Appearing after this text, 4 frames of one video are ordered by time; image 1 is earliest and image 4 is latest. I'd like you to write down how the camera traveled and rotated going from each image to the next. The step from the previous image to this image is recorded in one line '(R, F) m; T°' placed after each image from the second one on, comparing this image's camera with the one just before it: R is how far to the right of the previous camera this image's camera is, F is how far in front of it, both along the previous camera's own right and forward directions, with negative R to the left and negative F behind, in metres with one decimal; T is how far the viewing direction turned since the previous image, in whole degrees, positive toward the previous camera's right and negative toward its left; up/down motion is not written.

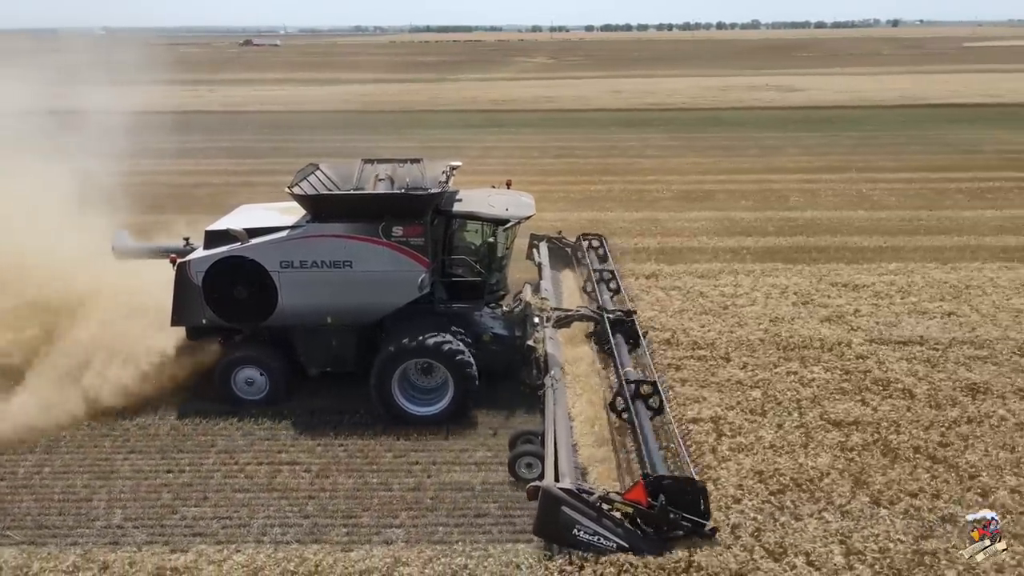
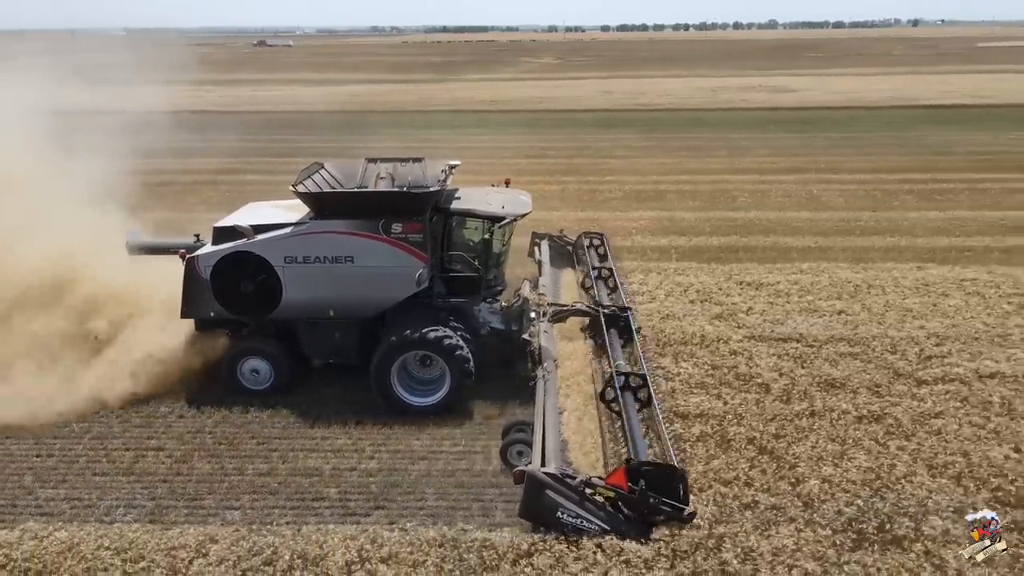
(+0.9, -0.2) m; -1°
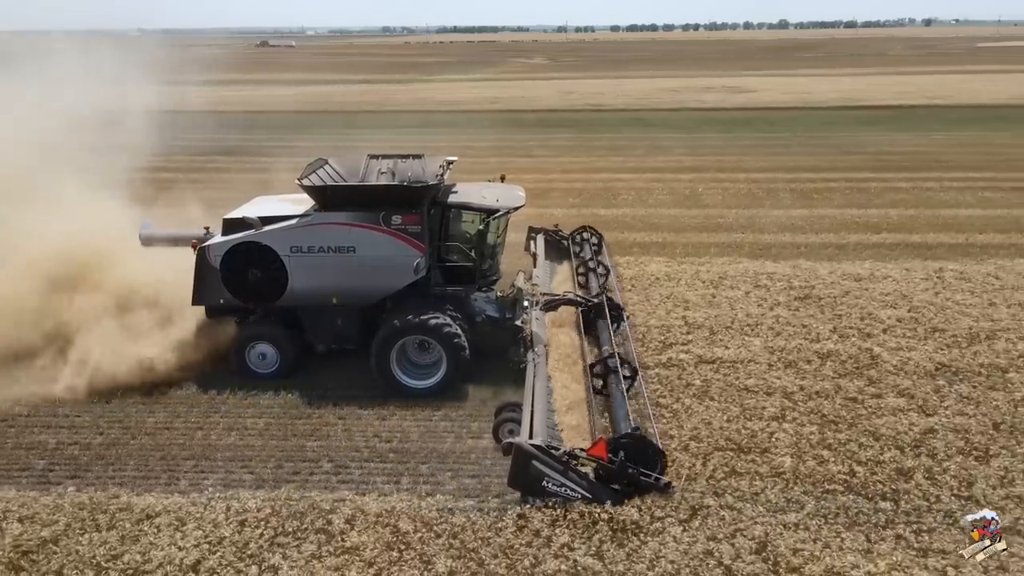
(+1.7, -0.3) m; 0°
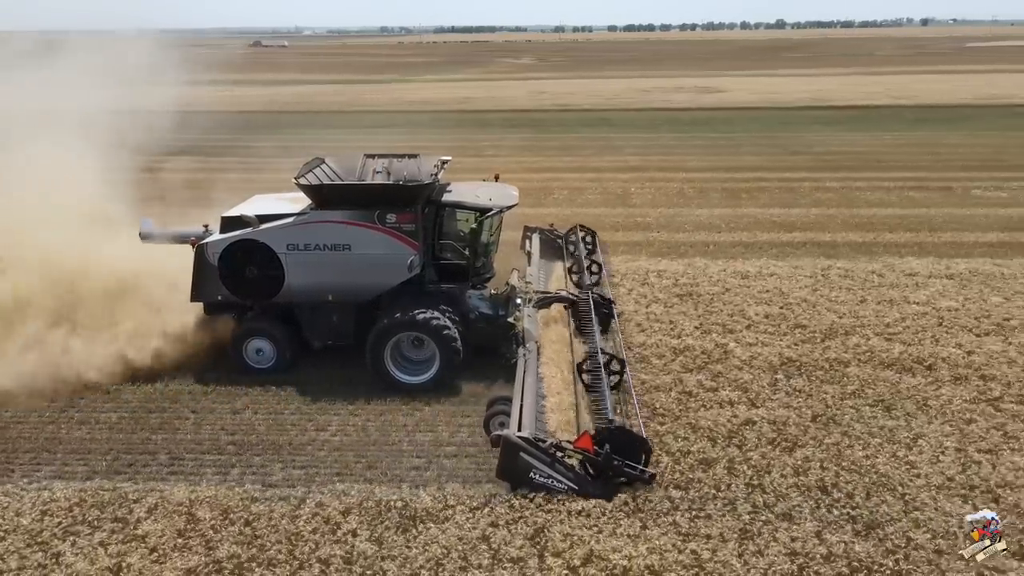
(+0.9, -0.1) m; 0°
